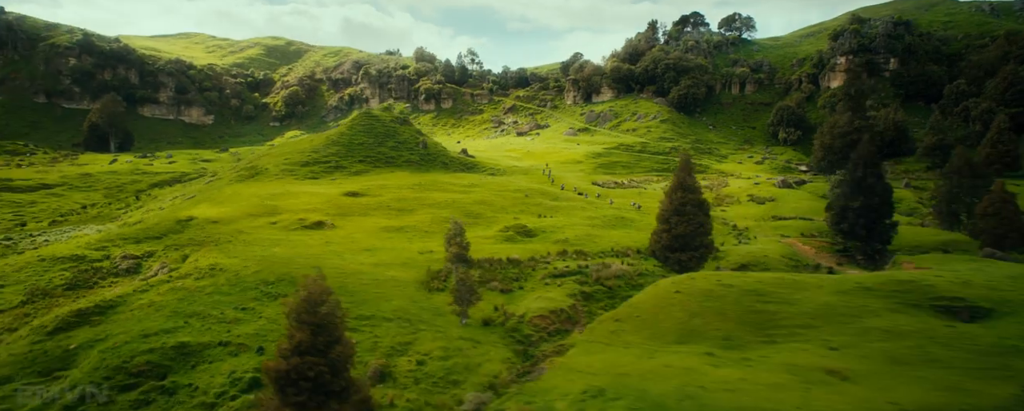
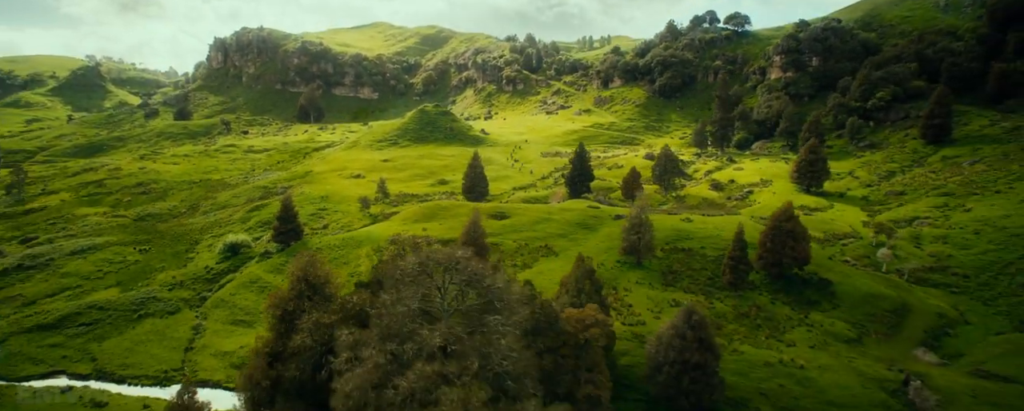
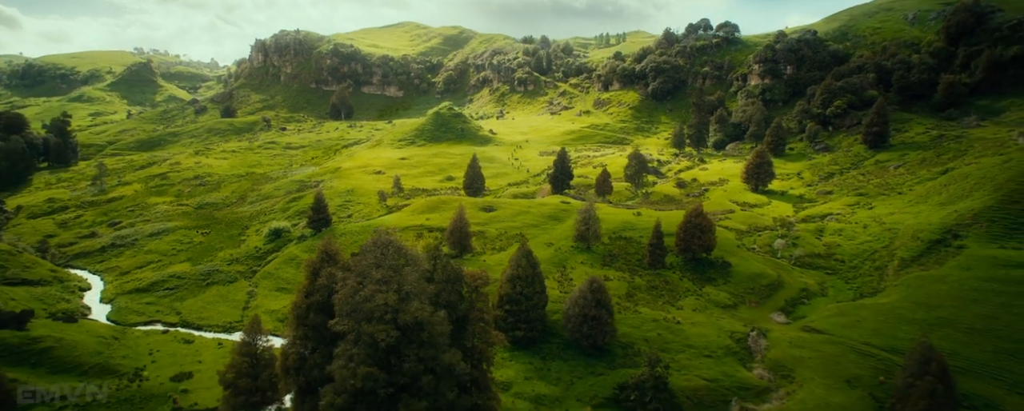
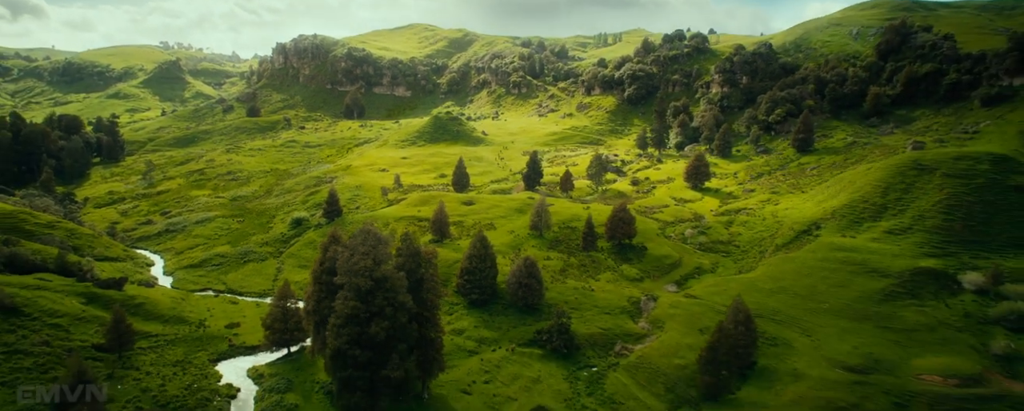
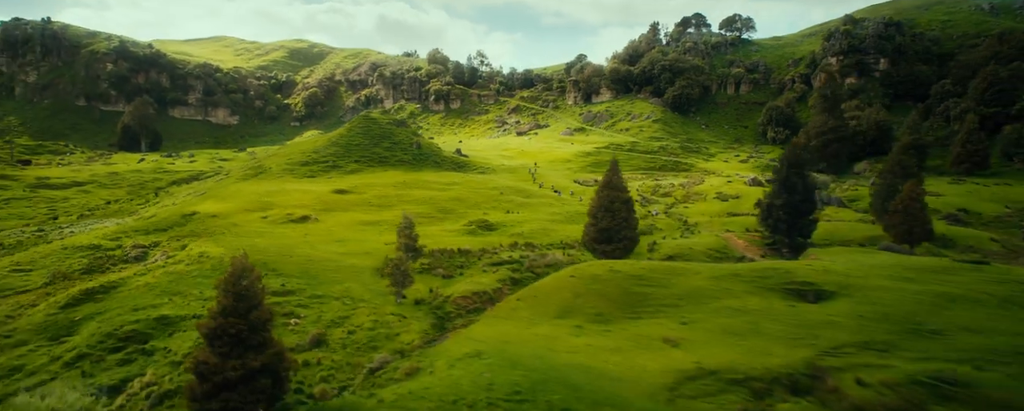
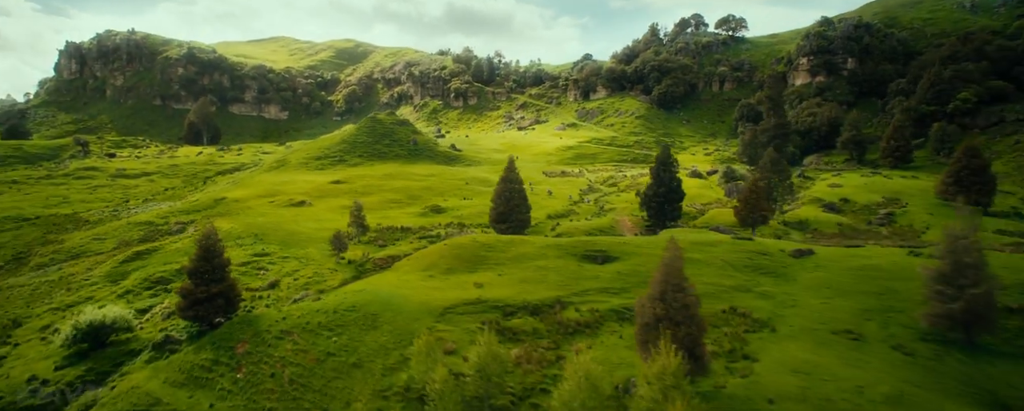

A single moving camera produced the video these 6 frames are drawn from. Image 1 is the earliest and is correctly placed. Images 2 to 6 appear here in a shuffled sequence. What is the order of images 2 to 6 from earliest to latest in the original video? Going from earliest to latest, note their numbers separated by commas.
5, 6, 2, 3, 4
